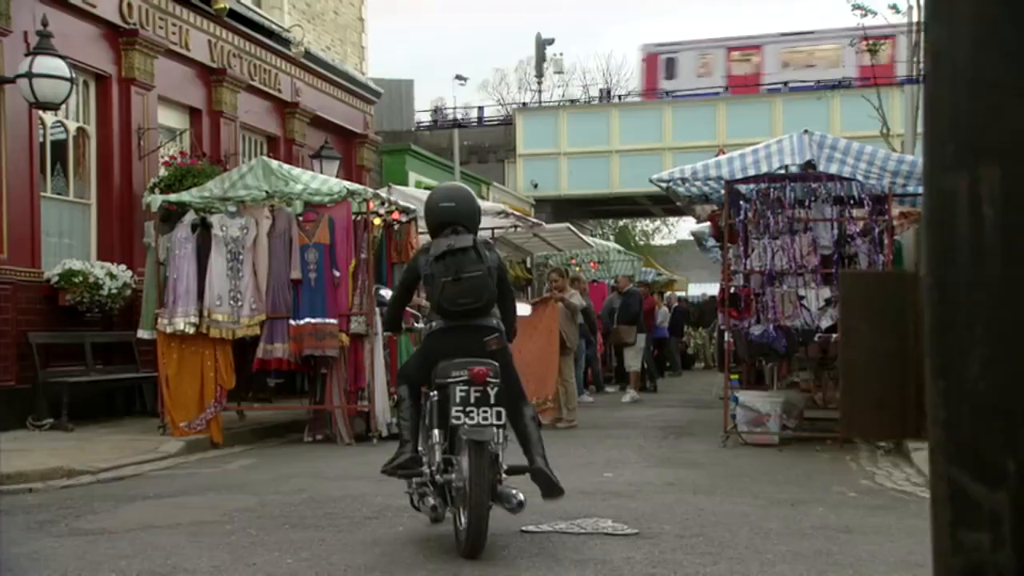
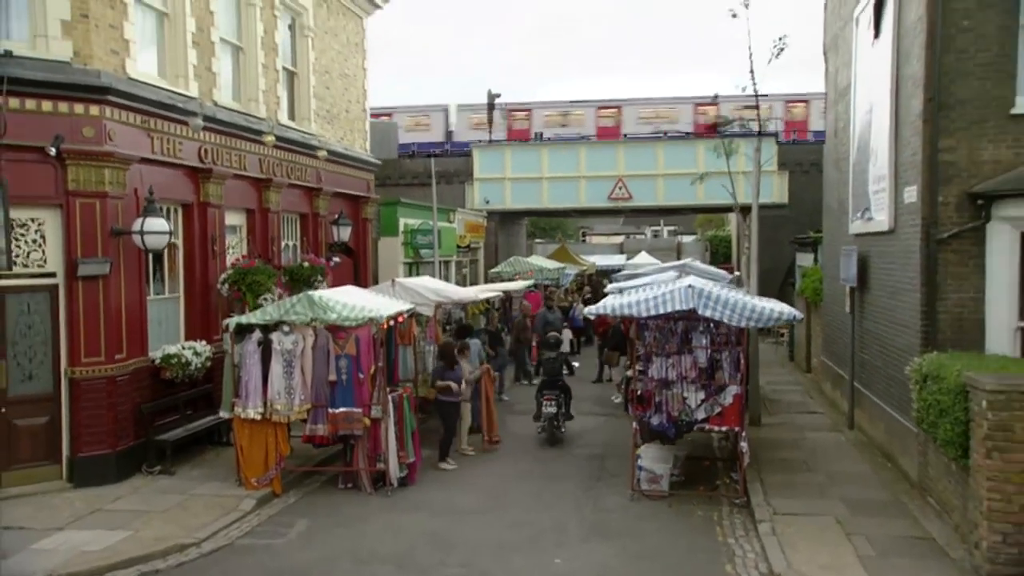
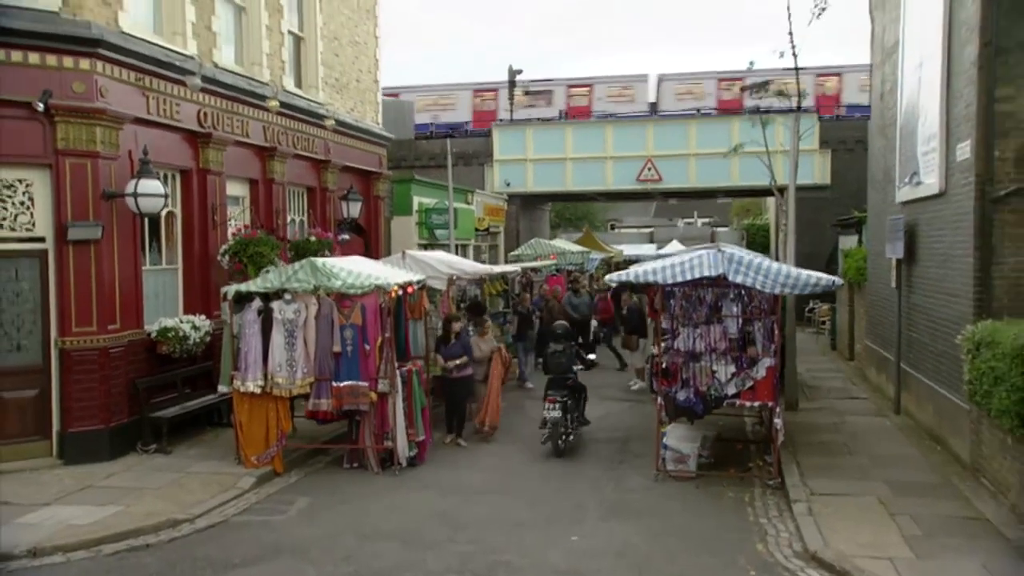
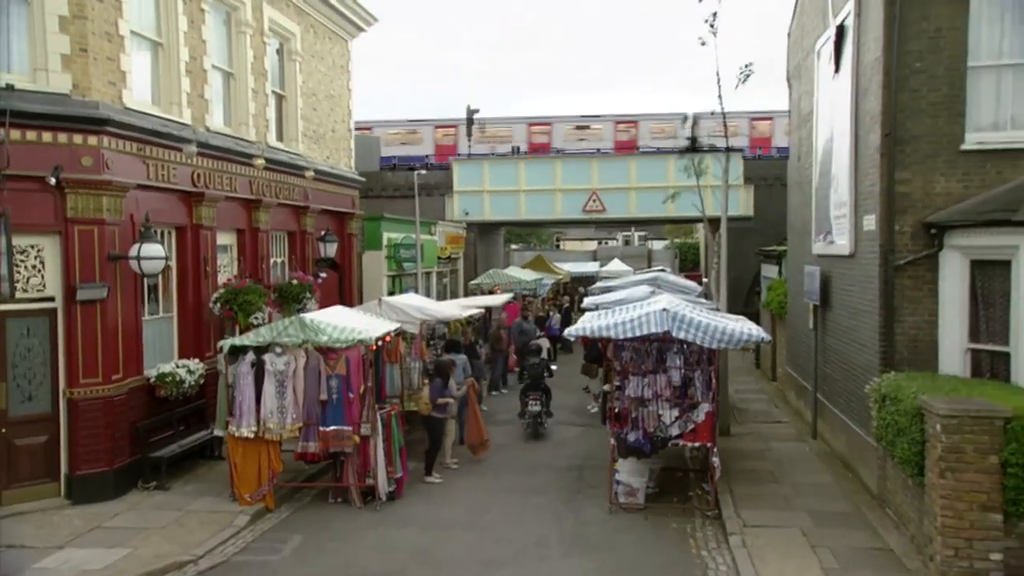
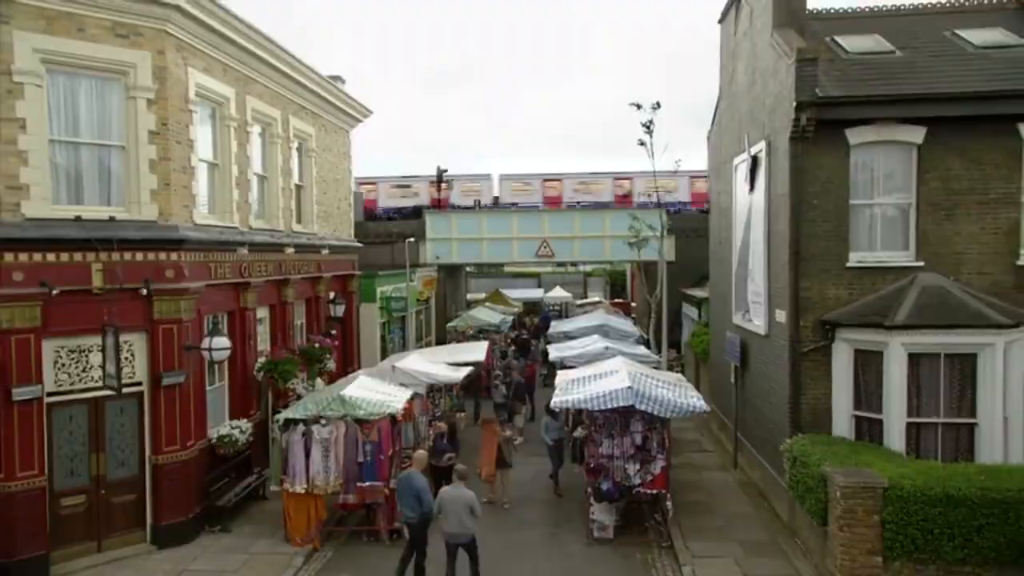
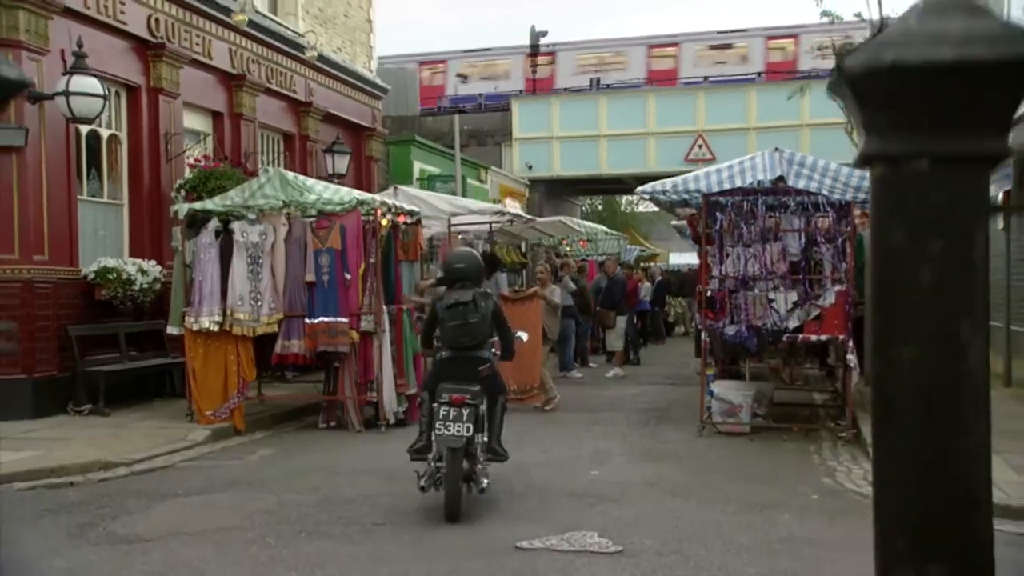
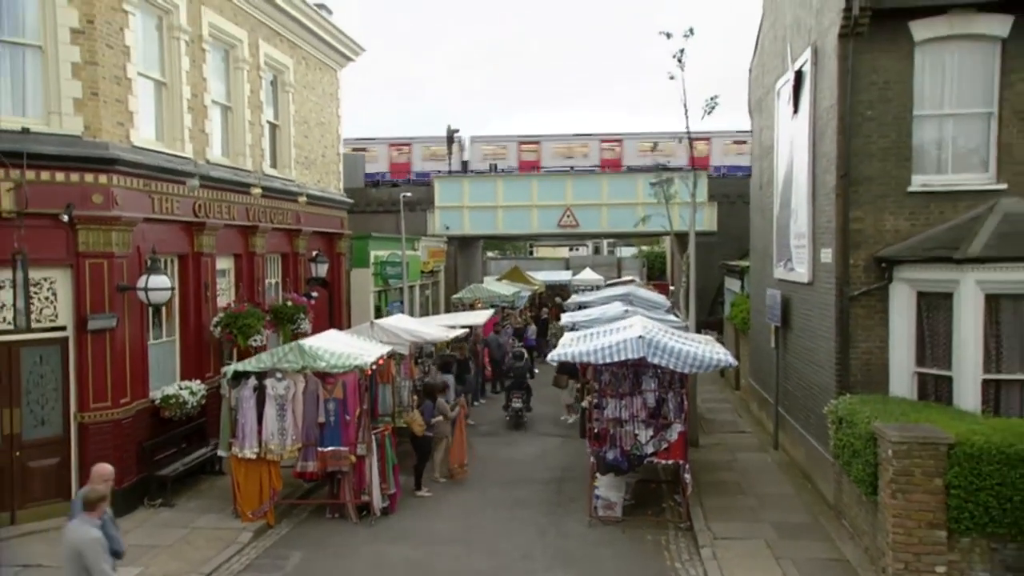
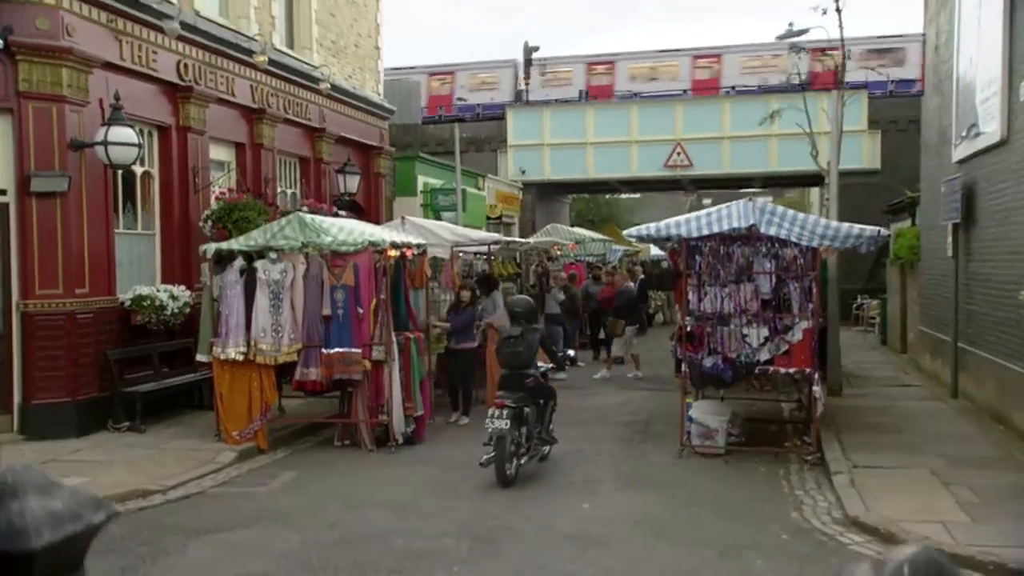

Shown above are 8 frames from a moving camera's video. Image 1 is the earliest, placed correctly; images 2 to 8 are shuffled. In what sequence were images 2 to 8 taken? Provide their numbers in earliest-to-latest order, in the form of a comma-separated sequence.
6, 8, 3, 2, 4, 7, 5
